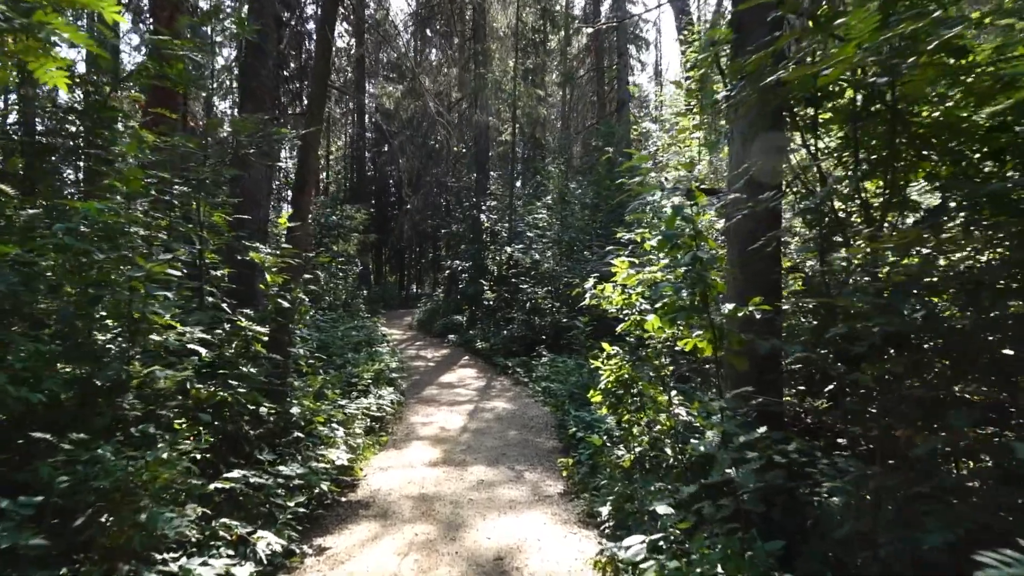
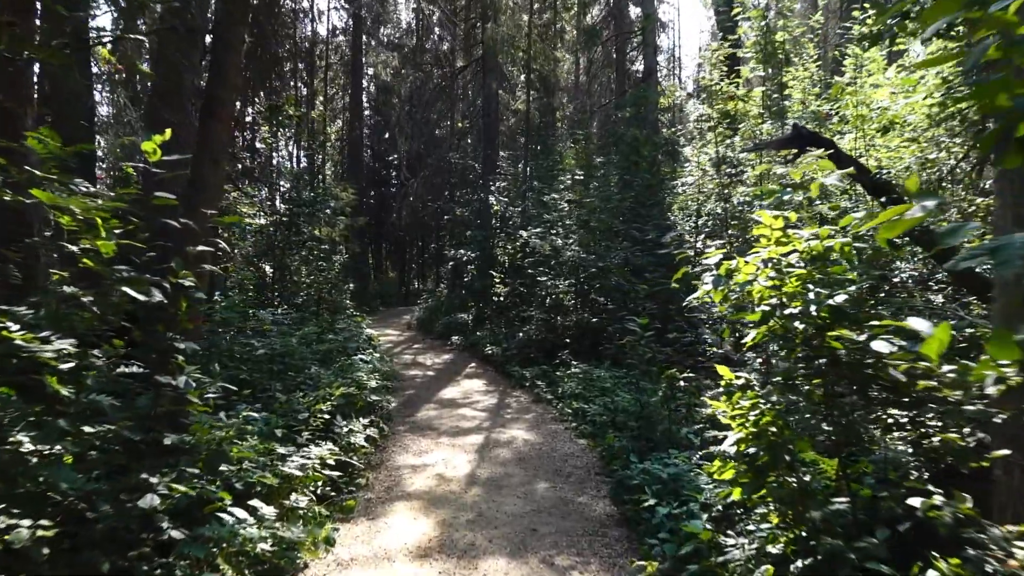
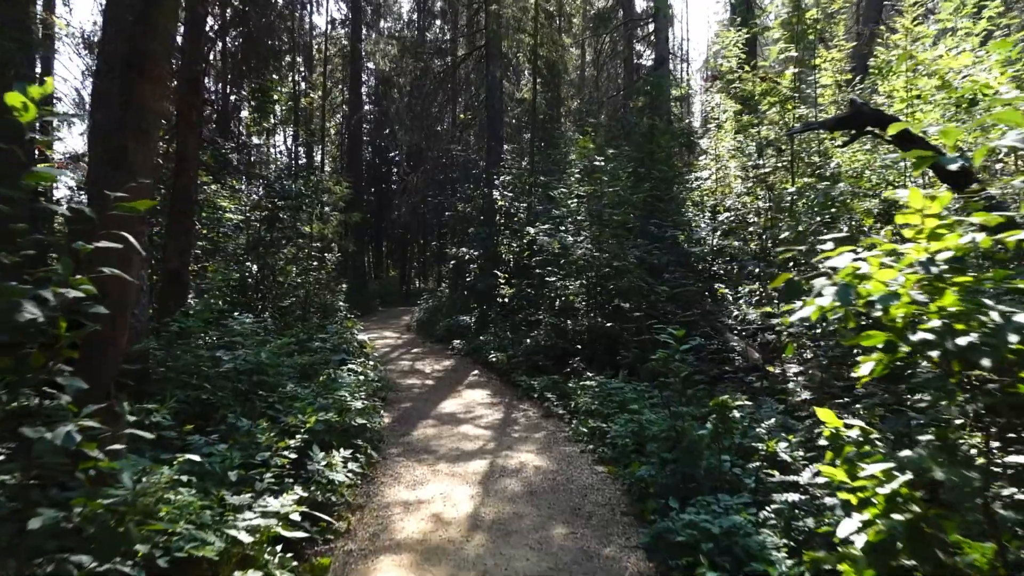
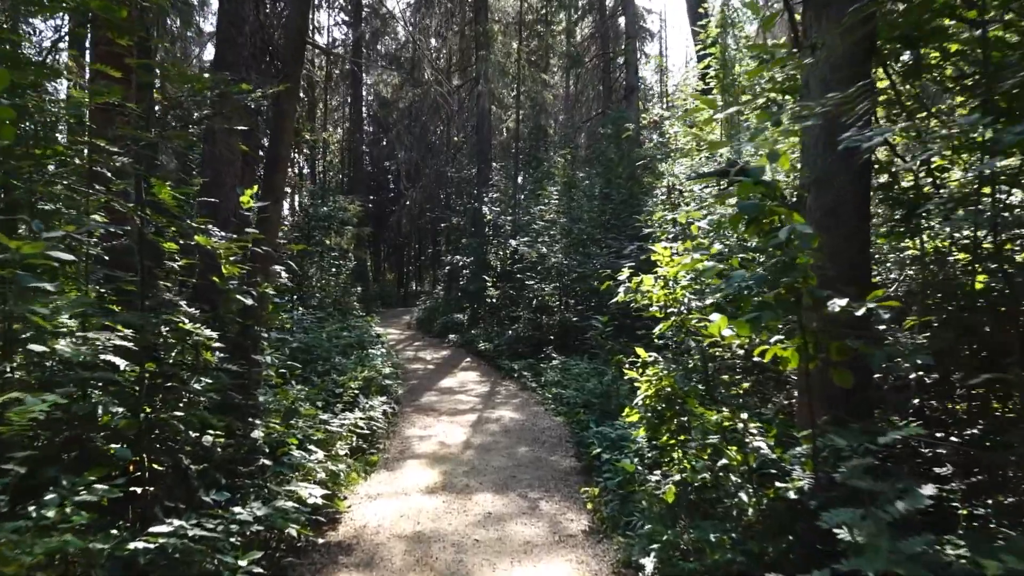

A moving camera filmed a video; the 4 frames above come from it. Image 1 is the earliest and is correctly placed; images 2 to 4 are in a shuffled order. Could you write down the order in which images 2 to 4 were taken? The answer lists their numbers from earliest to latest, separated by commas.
4, 2, 3
